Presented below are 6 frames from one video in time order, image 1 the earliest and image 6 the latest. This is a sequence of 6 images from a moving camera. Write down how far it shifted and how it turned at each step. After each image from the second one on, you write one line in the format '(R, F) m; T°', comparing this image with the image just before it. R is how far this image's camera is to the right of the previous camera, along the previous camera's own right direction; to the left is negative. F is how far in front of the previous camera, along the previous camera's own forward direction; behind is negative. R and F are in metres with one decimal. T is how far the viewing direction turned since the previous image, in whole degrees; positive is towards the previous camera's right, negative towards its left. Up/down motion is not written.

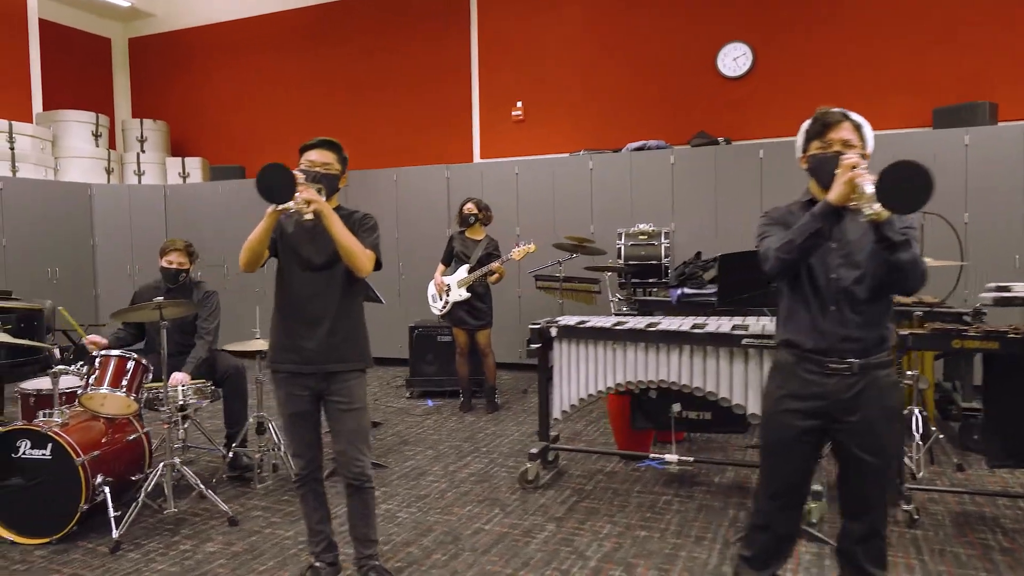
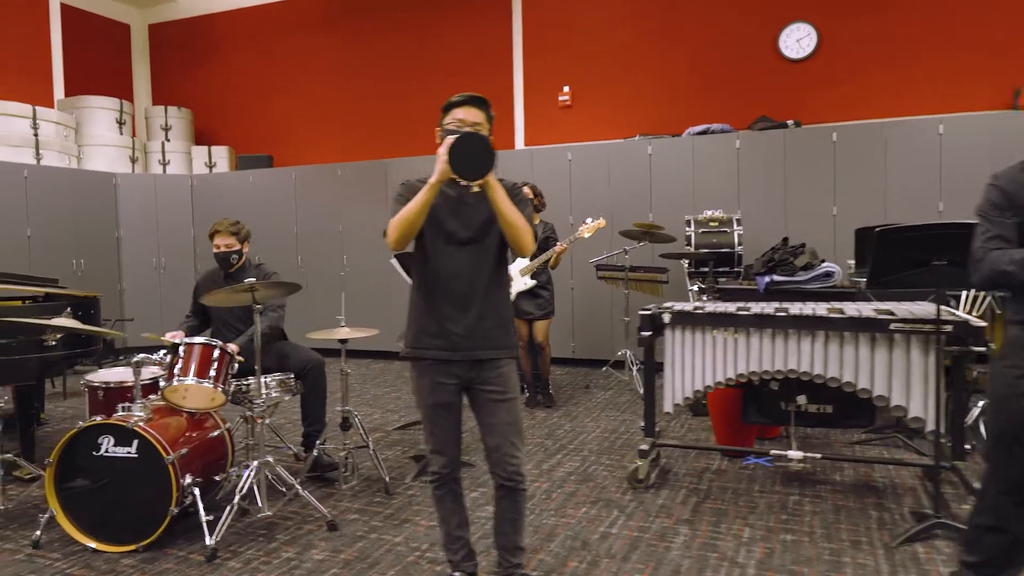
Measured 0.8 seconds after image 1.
(-0.5, +0.3) m; +1°
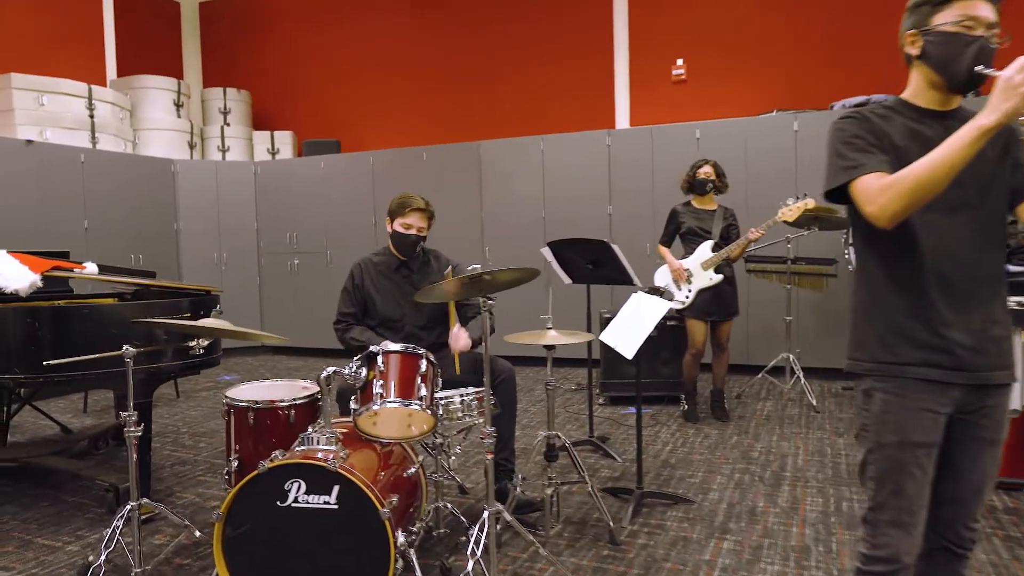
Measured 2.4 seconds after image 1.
(-0.9, +0.7) m; 0°
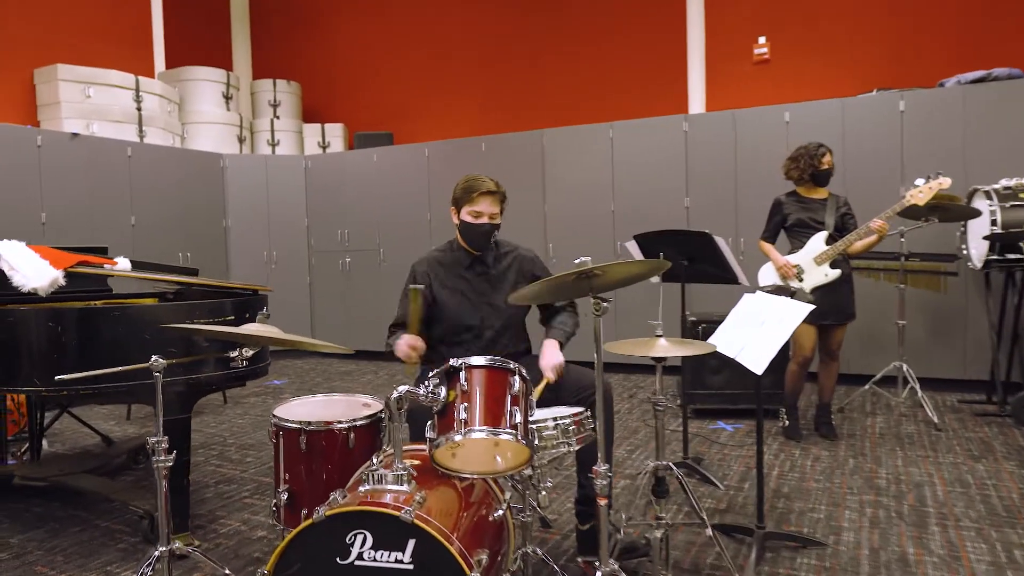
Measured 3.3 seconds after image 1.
(-0.2, +0.4) m; -4°
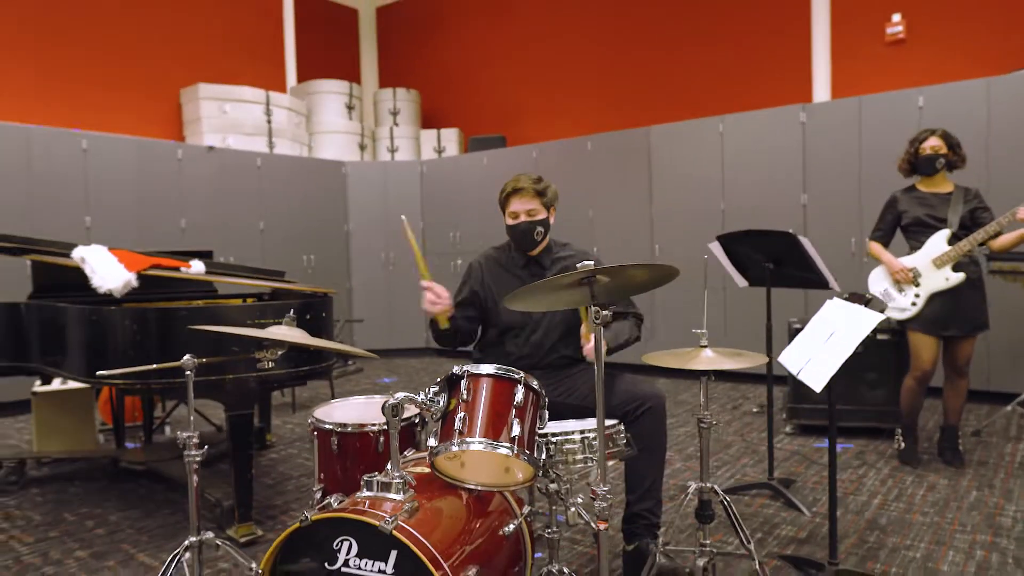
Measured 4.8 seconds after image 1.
(+0.3, +0.1) m; -11°
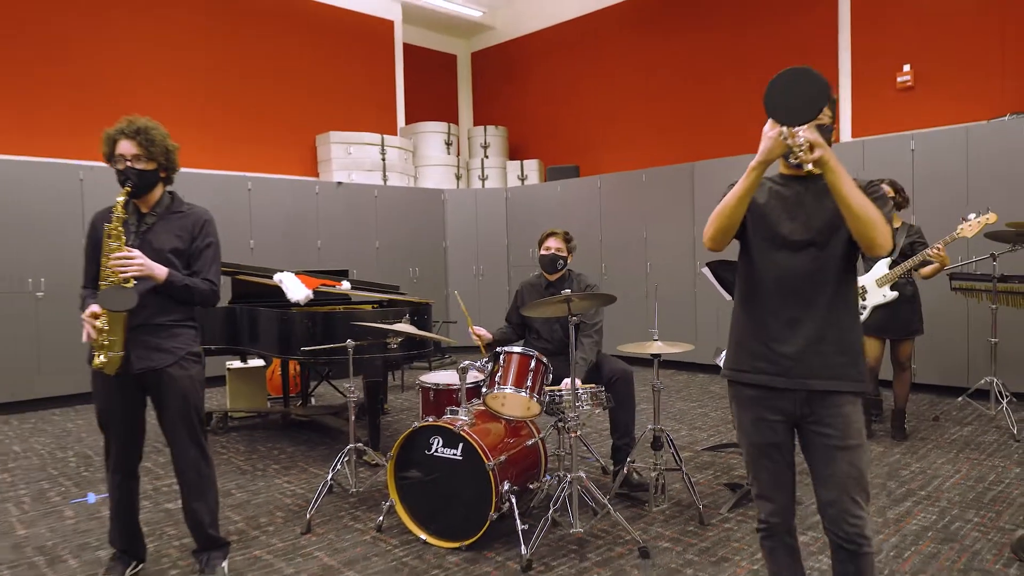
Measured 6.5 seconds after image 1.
(+0.3, -1.3) m; -8°
